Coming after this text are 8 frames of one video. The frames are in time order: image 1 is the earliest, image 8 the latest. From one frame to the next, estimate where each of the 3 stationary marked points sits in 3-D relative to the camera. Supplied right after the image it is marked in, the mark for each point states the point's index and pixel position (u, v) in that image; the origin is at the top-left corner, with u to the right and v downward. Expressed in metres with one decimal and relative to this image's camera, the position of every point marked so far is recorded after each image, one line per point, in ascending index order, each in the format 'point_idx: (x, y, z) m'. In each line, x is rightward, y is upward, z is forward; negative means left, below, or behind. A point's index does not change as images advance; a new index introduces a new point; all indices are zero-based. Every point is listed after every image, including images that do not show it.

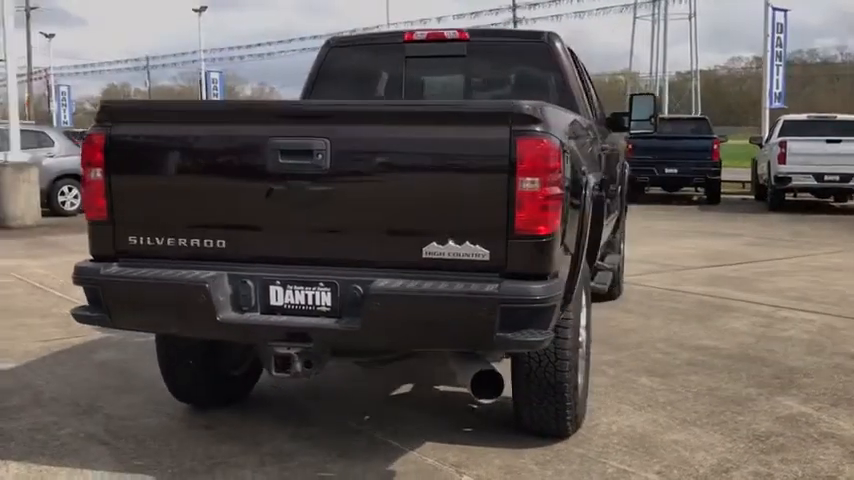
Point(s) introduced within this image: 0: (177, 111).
0: (-1.1, +0.5, +3.8) m
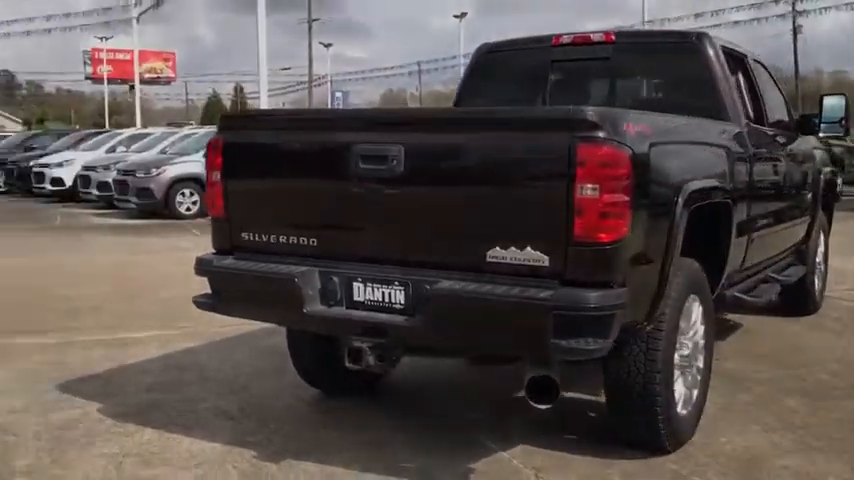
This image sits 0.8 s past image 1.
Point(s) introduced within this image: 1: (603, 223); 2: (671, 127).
0: (-0.7, +0.6, +4.2) m
1: (+0.7, +0.1, +3.6) m
2: (+1.1, +0.5, +4.2) m
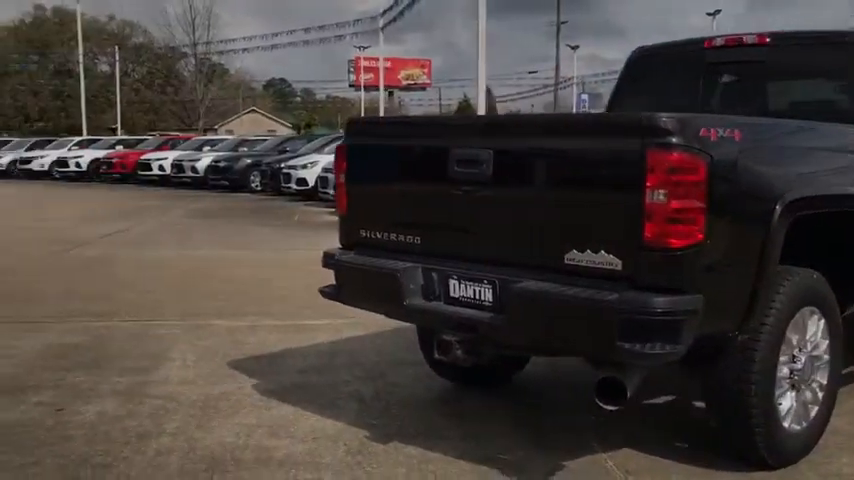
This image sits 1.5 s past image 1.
0: (-0.2, +0.6, +4.5) m
1: (+0.9, 0.0, +3.6) m
2: (+1.5, +0.5, +4.1) m
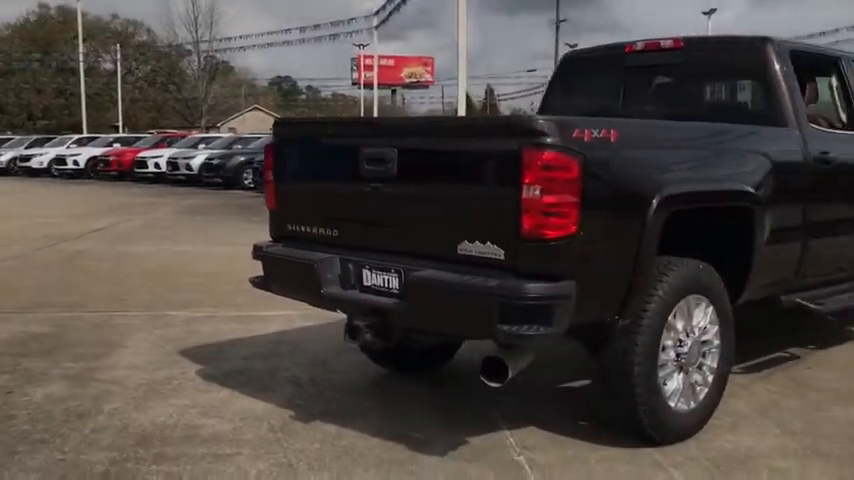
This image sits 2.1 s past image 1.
0: (-0.6, +0.6, +4.9) m
1: (+0.5, +0.1, +3.9) m
2: (+1.1, +0.5, +4.4) m
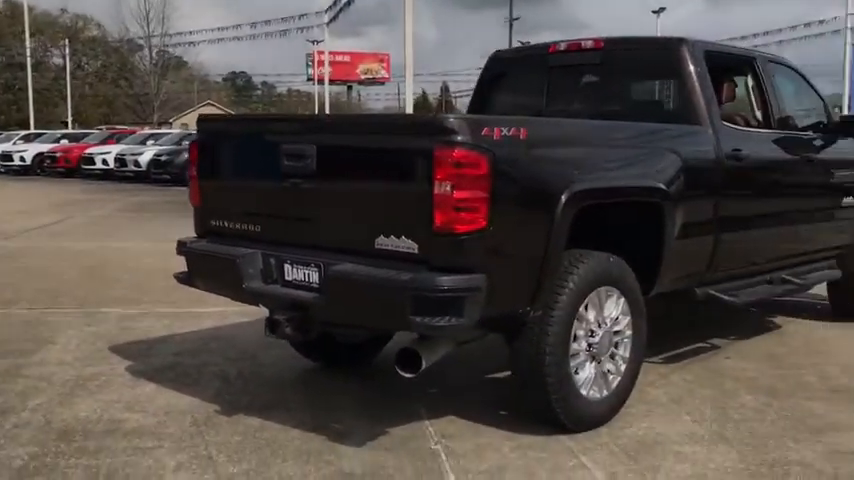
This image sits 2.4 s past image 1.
0: (-1.0, +0.6, +4.9) m
1: (+0.1, +0.1, +4.0) m
2: (+0.7, +0.5, +4.5) m
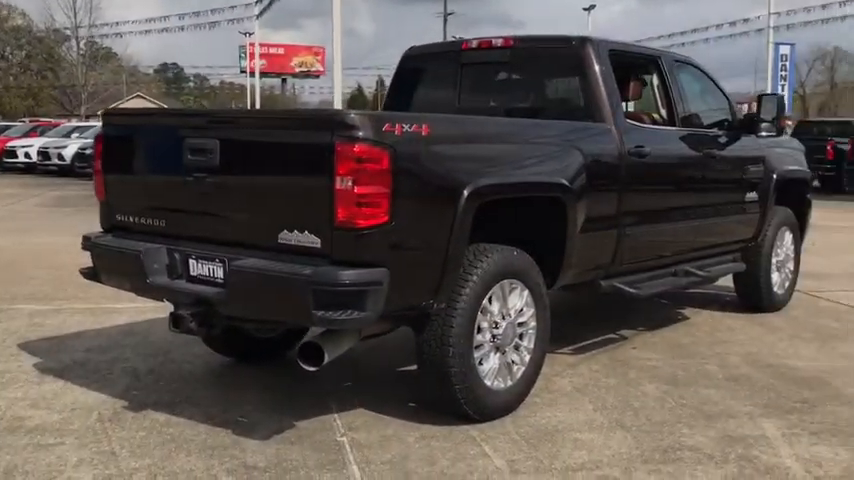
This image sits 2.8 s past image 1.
0: (-1.5, +0.6, +4.9) m
1: (-0.3, +0.1, +4.1) m
2: (+0.2, +0.6, +4.6) m
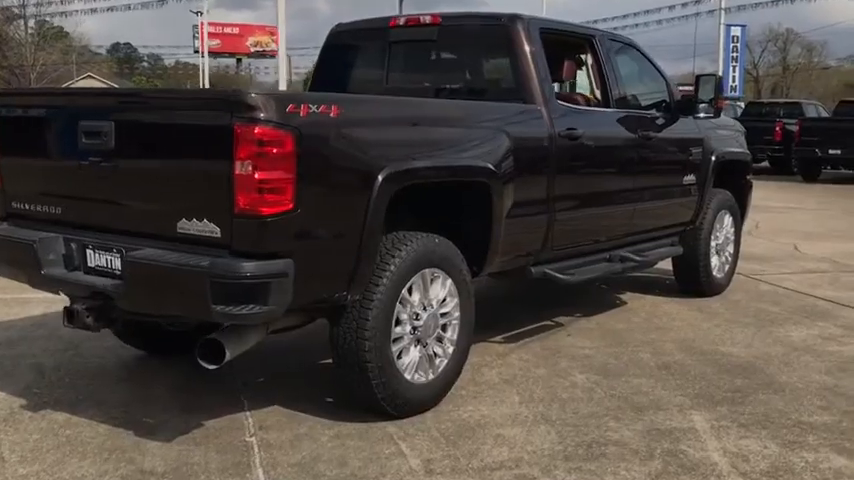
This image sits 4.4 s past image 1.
0: (-1.9, +0.7, +4.6) m
1: (-0.7, +0.2, +3.8) m
2: (-0.2, +0.6, +4.4) m
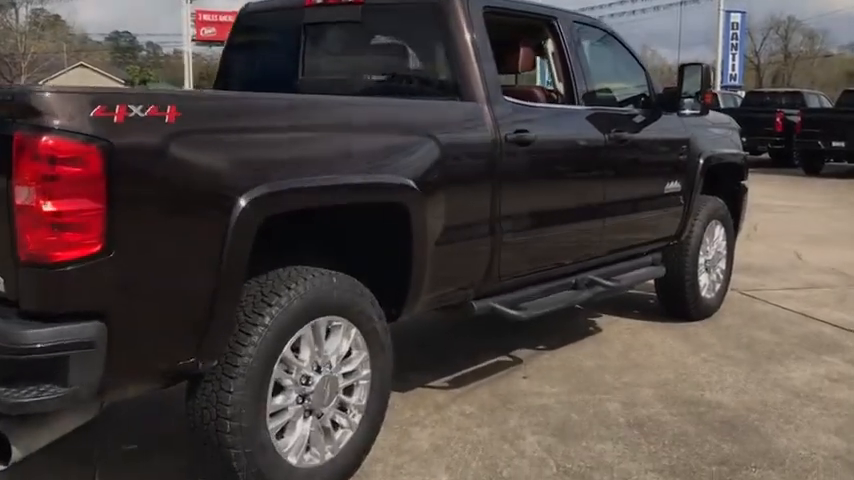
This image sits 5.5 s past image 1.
0: (-2.3, +0.5, +3.5) m
1: (-1.1, 0.0, +2.7) m
2: (-0.6, +0.5, +3.3) m
